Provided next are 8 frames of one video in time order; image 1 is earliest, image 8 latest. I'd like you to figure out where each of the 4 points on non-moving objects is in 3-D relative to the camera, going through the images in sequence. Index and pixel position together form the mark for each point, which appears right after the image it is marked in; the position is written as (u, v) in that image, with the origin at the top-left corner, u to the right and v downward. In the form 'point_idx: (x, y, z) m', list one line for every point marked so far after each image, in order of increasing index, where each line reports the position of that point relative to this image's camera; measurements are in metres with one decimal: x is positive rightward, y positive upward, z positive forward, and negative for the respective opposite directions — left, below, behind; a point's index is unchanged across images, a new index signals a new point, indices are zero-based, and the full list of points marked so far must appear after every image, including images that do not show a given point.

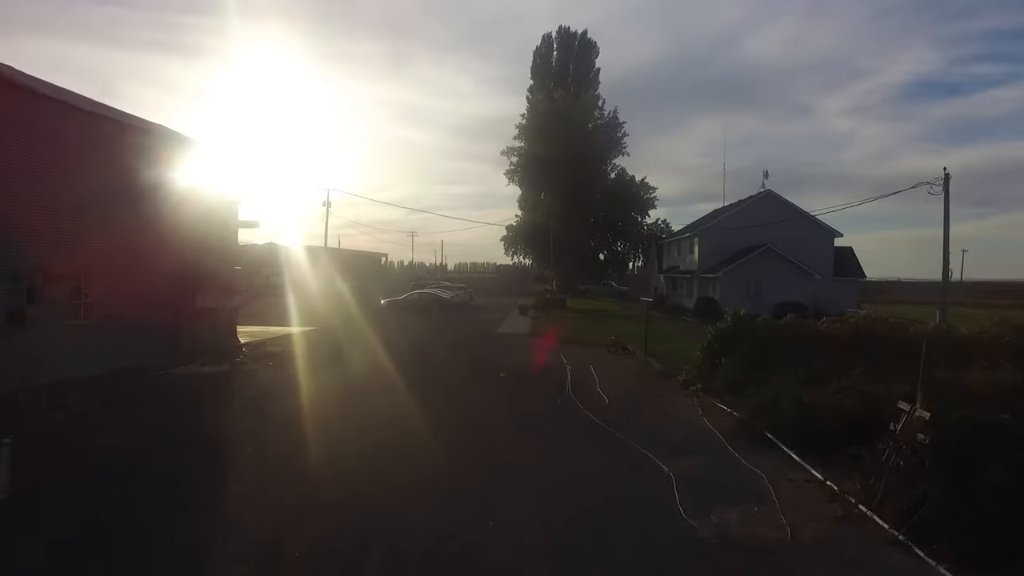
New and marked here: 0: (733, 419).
0: (+3.1, -1.8, +11.6) m
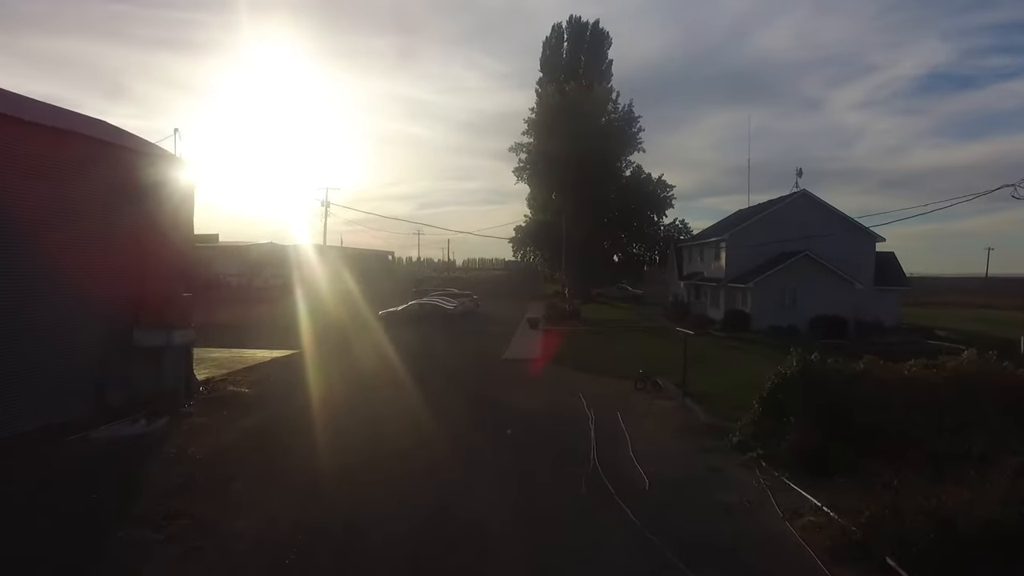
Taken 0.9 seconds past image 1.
0: (+3.2, -2.4, +8.5) m
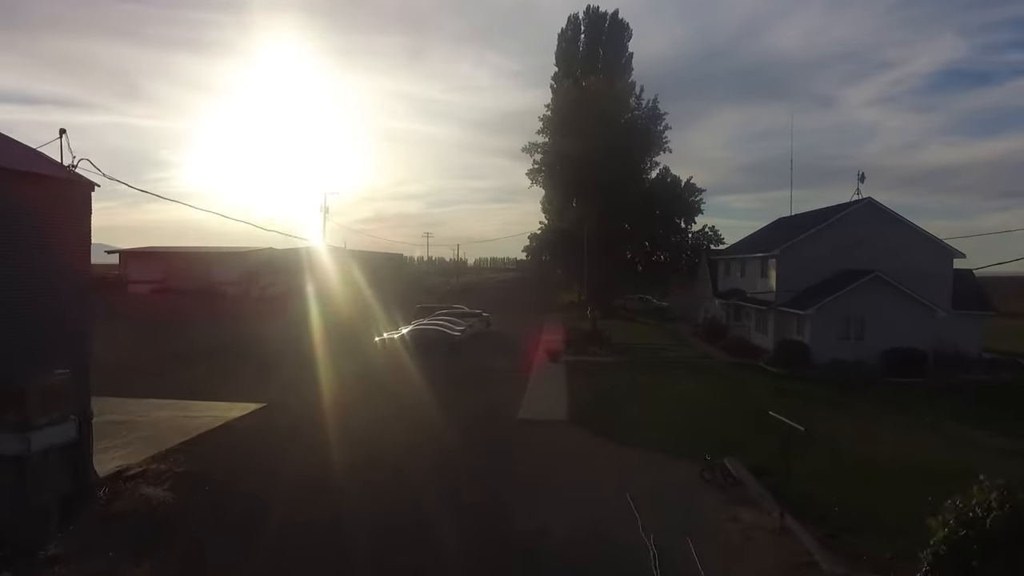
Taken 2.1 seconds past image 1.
0: (+3.4, -3.2, +4.0) m
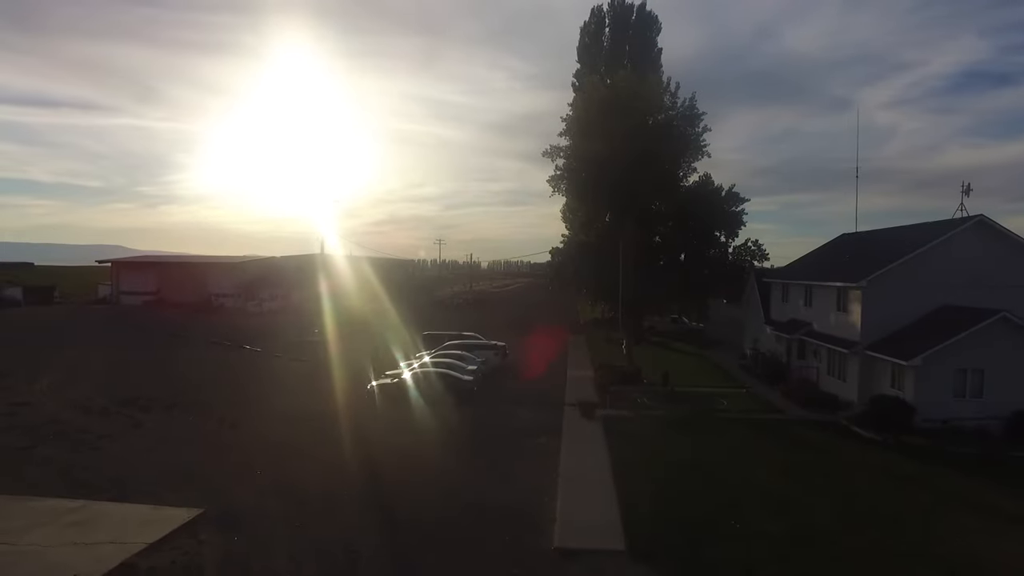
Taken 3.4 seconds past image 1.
0: (+3.6, -4.2, -1.2) m
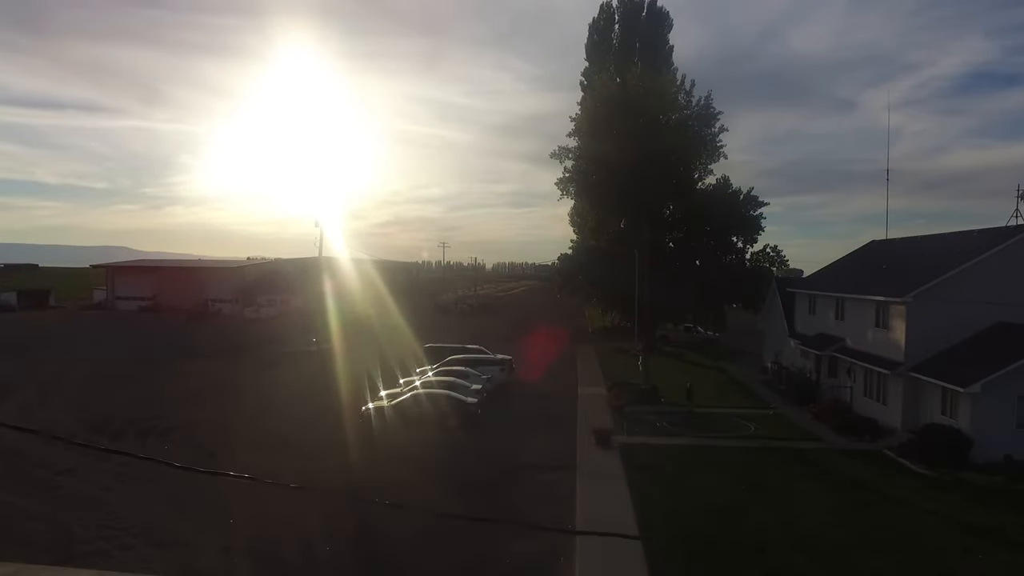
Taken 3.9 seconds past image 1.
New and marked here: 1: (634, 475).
0: (+3.7, -4.5, -3.3) m
1: (+2.6, -4.1, +18.3) m
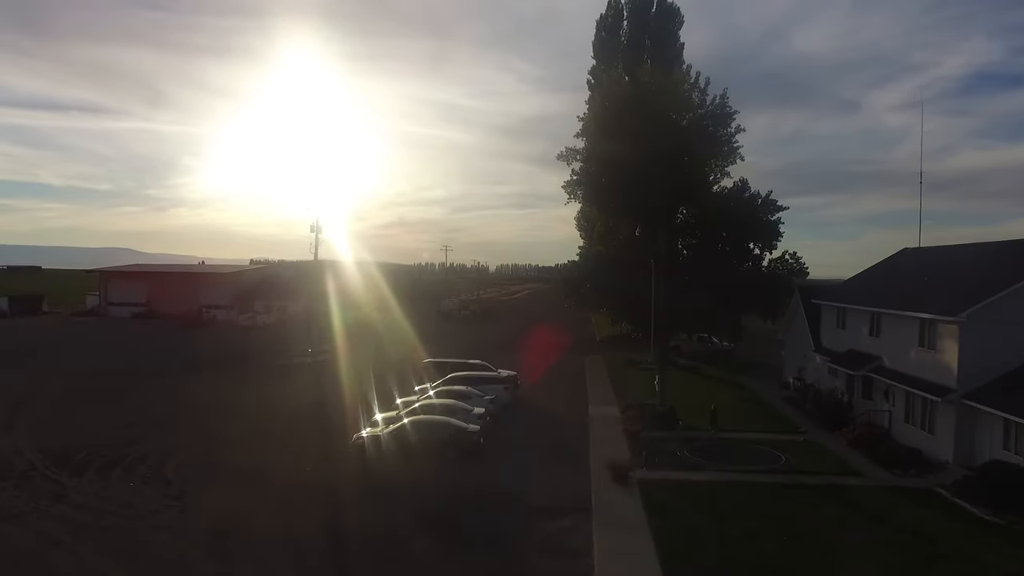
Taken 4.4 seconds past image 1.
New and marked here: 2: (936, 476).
0: (+3.7, -4.8, -5.5) m
1: (+2.7, -4.5, +16.1) m
2: (+9.2, -4.1, +18.3) m
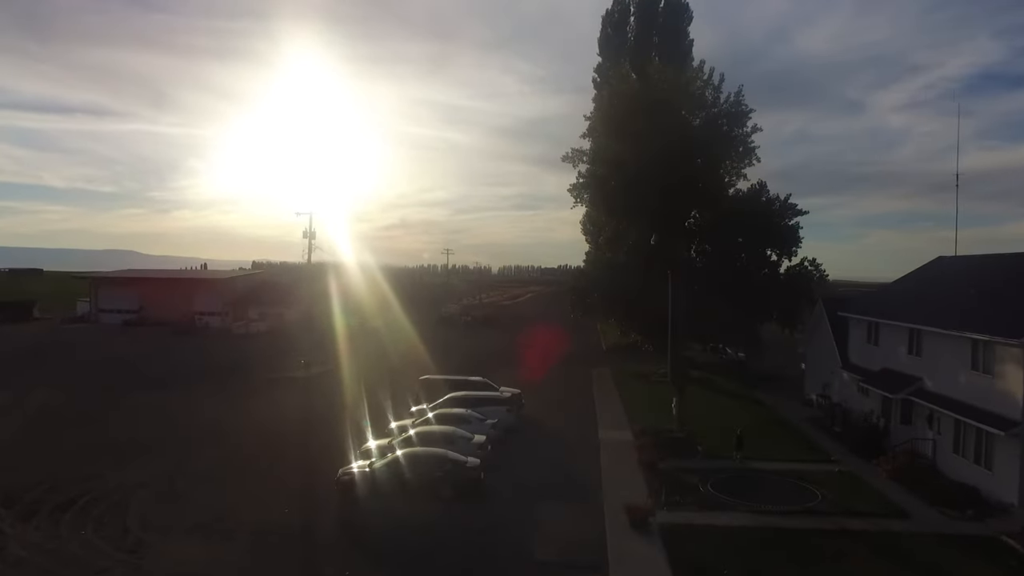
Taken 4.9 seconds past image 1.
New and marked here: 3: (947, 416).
0: (+3.7, -5.2, -7.6) m
1: (+2.8, -4.8, +14.0) m
2: (+9.2, -4.4, +16.1) m
3: (+10.0, -2.9, +19.3) m
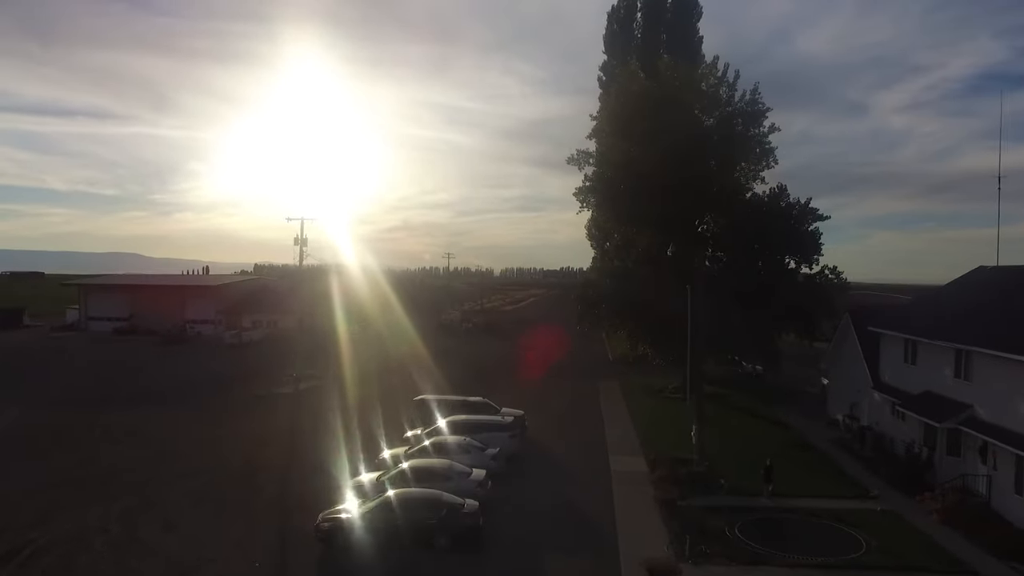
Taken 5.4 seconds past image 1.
0: (+3.7, -5.5, -9.8) m
1: (+2.8, -5.2, +11.8) m
2: (+9.3, -4.8, +13.9) m
3: (+10.0, -3.3, +17.1) m
